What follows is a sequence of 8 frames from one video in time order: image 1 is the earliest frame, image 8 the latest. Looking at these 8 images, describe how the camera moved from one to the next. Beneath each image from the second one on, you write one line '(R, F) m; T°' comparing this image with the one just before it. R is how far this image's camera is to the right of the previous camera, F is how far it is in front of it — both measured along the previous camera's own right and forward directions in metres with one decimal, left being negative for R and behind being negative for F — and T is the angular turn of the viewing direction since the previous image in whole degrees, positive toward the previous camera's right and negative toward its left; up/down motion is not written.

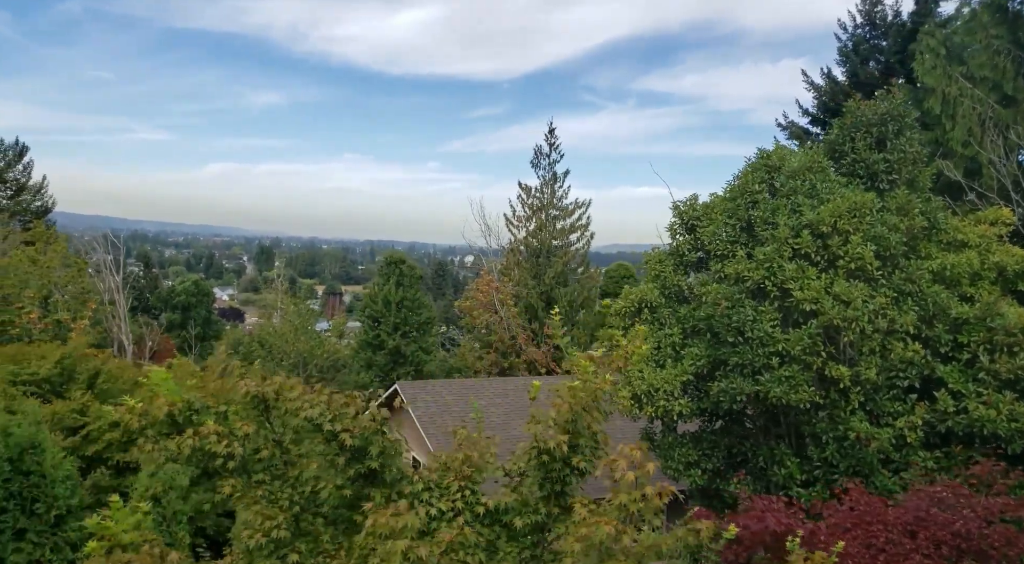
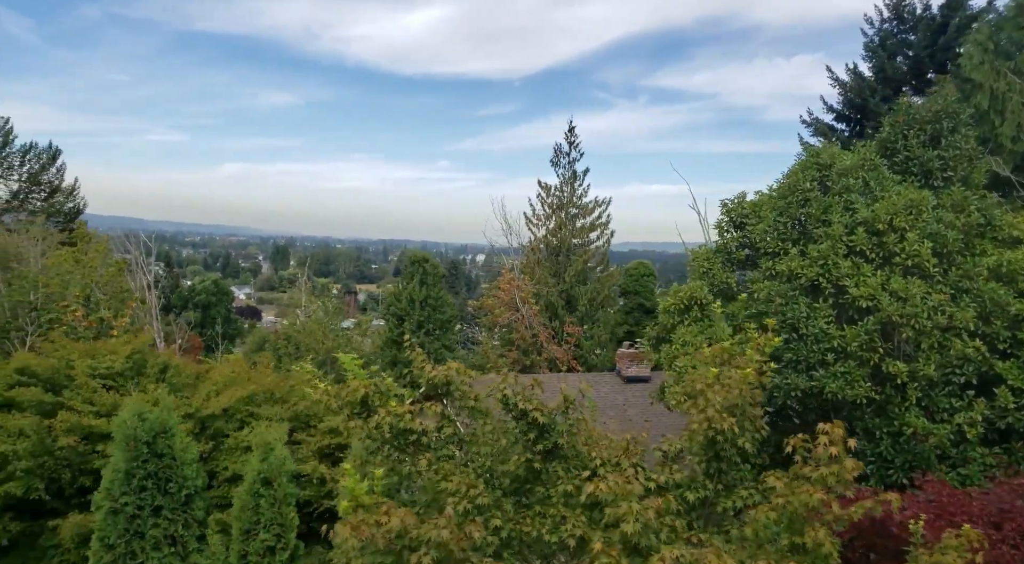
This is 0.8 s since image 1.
(-0.6, -0.3) m; -1°
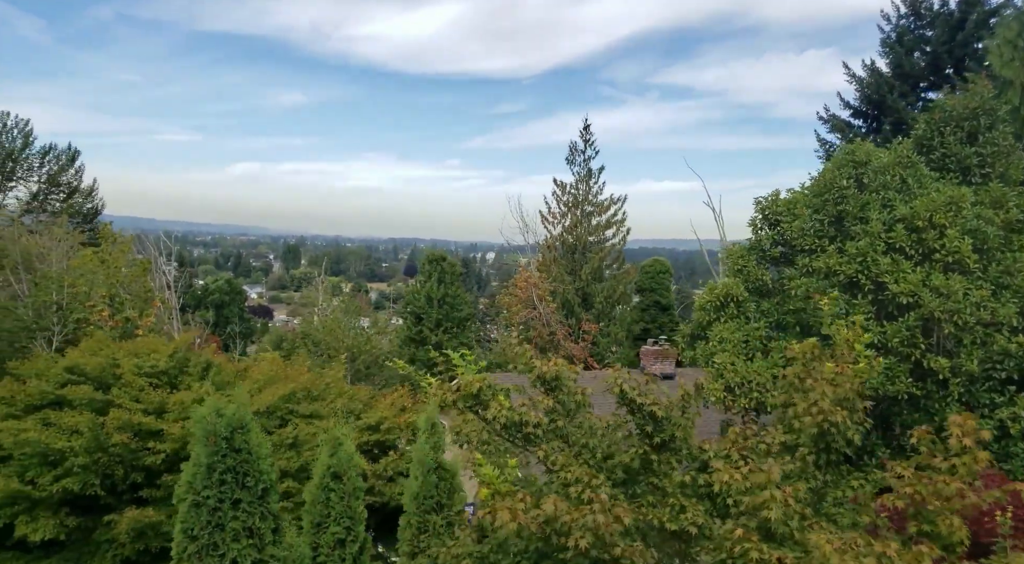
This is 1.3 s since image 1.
(-0.4, -0.1) m; -1°
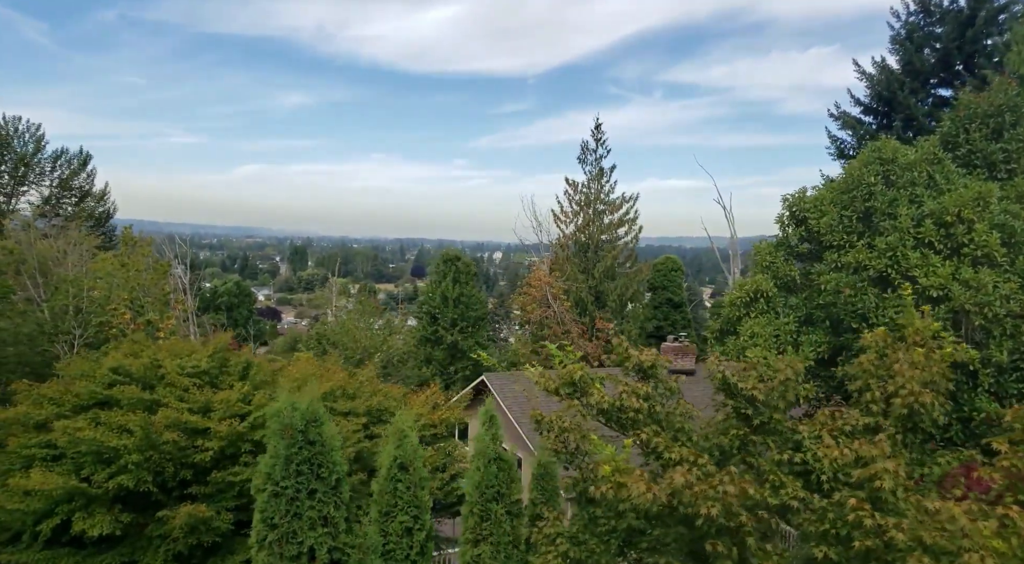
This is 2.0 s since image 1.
(-0.4, -0.3) m; -1°
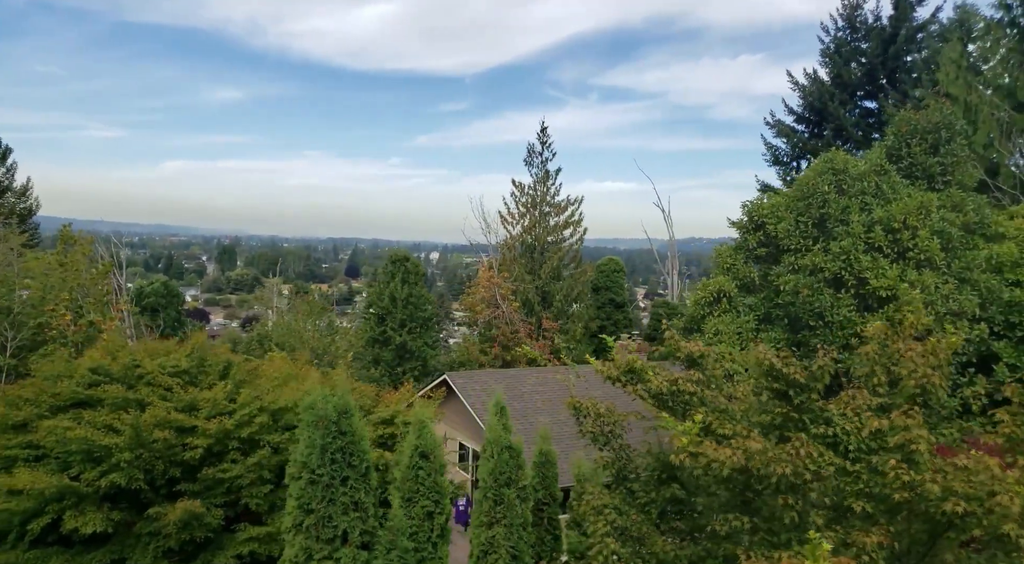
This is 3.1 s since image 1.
(-0.7, -0.5) m; +5°
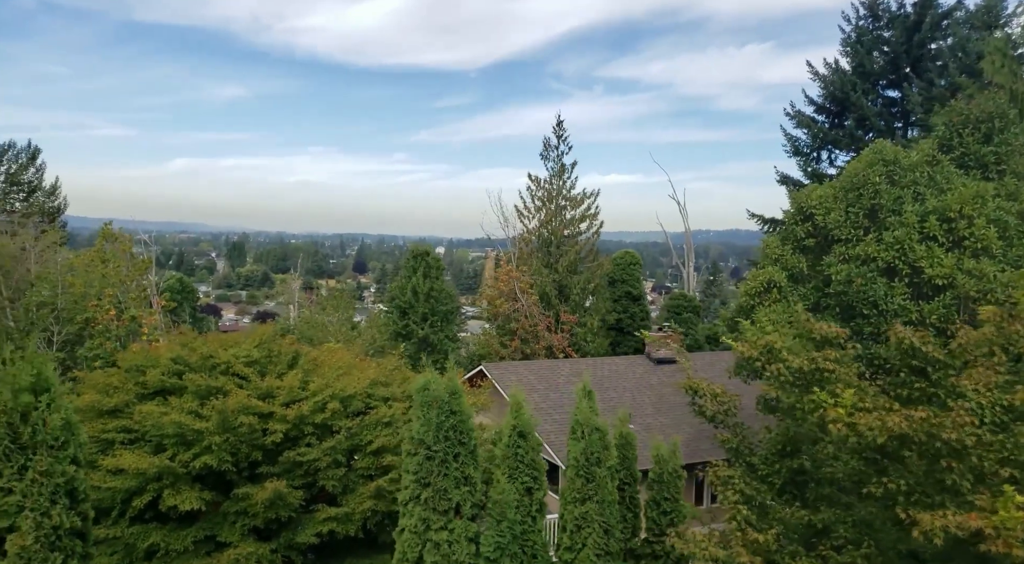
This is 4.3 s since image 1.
(-0.8, -0.4) m; -1°
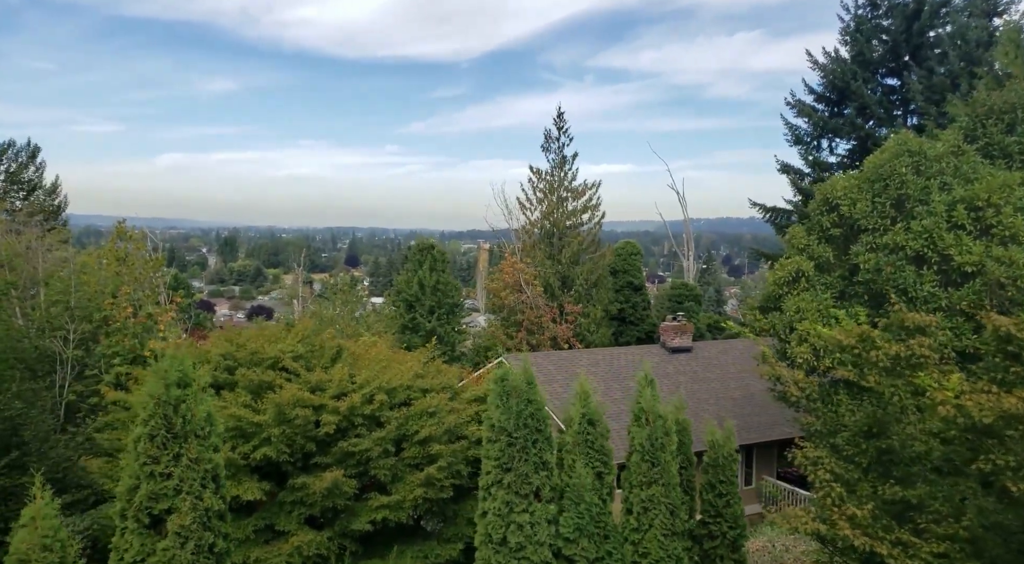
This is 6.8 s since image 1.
(-0.7, -0.3) m; 0°
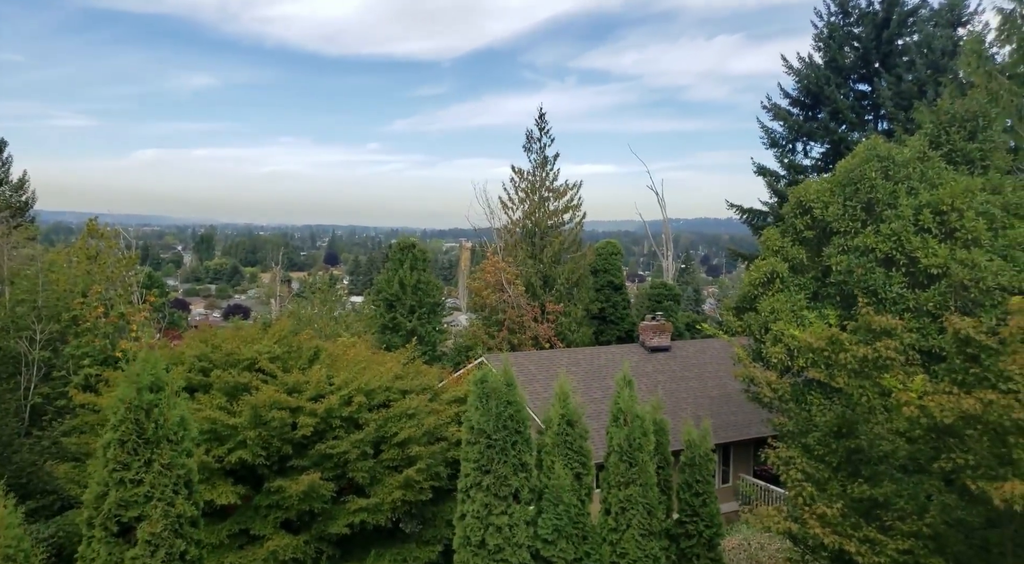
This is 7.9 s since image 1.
(0.0, -0.1) m; +1°
